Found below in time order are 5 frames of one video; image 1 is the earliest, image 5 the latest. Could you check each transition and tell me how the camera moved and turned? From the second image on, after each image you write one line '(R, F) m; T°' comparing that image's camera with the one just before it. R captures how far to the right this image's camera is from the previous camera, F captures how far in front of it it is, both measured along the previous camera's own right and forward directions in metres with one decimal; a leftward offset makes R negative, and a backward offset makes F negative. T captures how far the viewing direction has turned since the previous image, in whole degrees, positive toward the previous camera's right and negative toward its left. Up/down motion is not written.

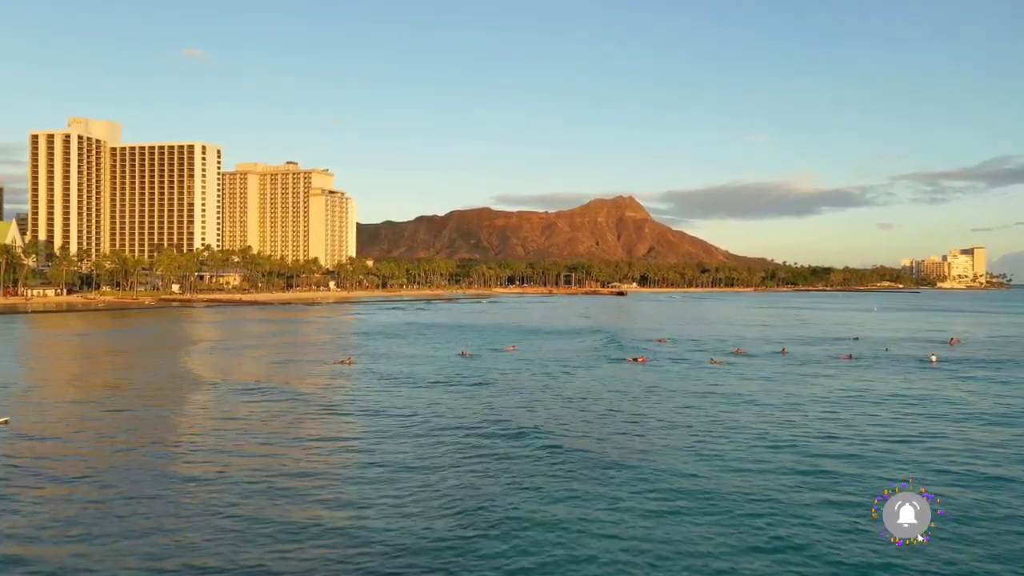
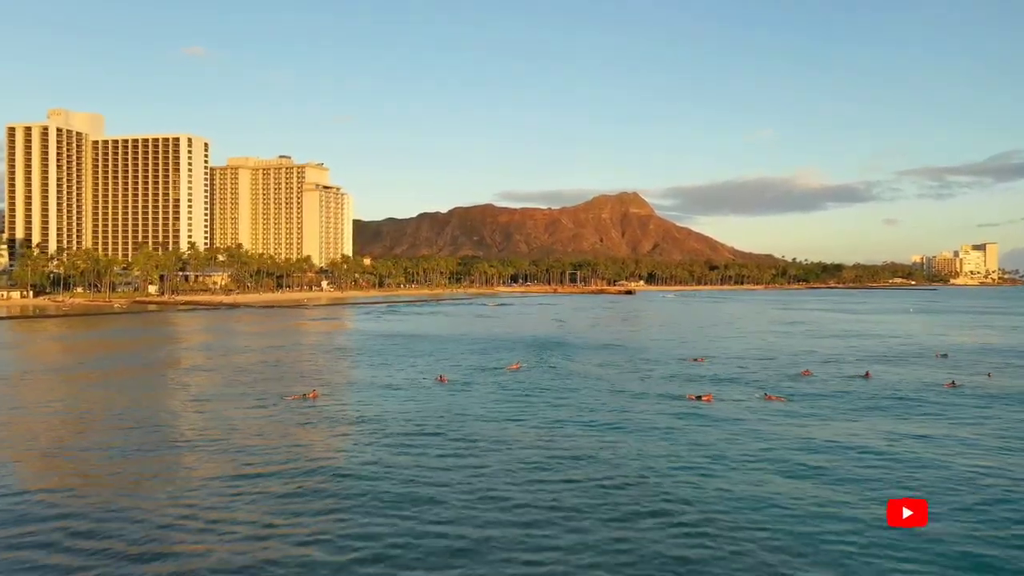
(+0.1, +11.1) m; 0°
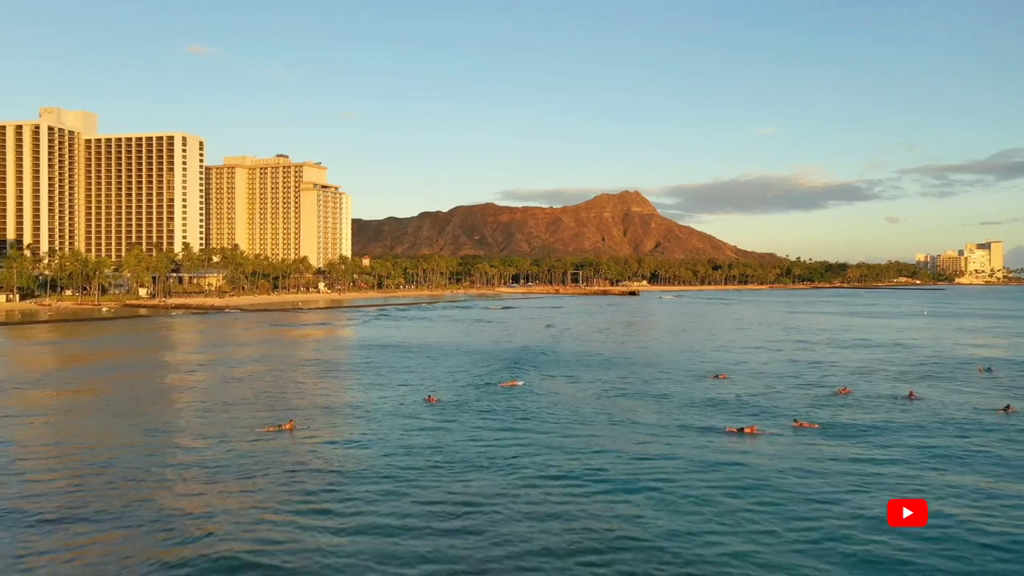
(0.0, +4.1) m; 0°
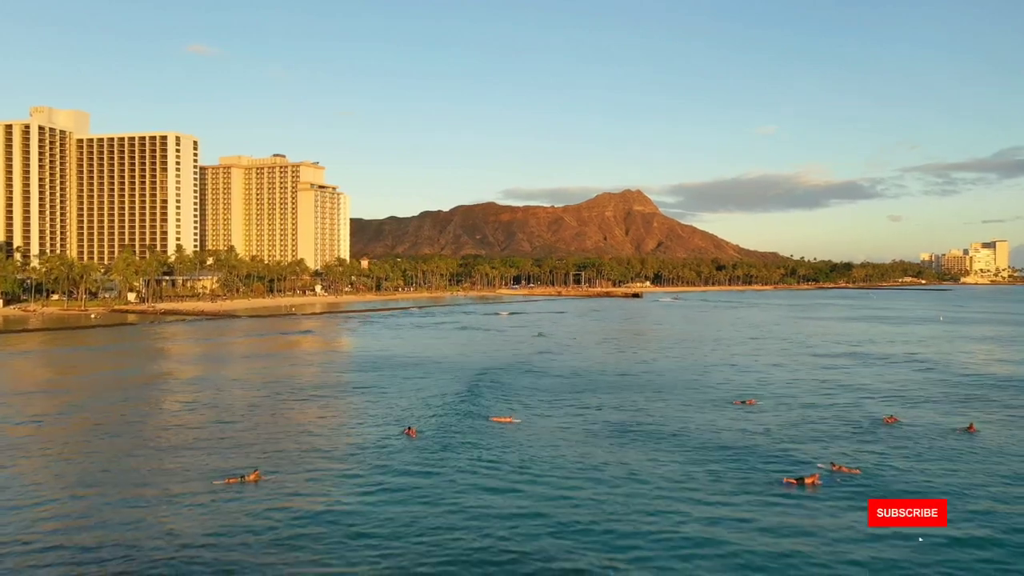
(0.0, +4.5) m; 0°
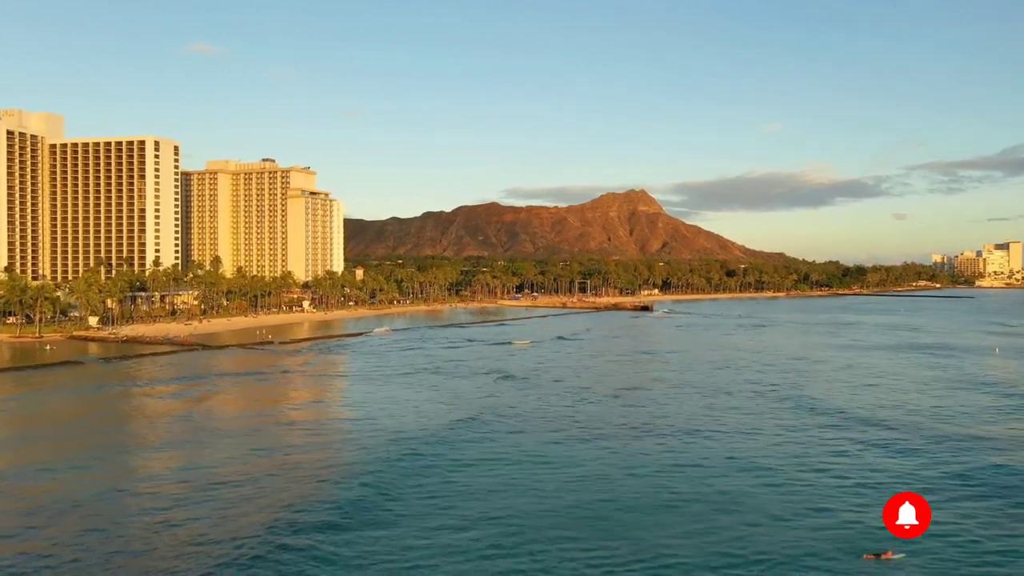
(+0.2, +12.9) m; 0°
